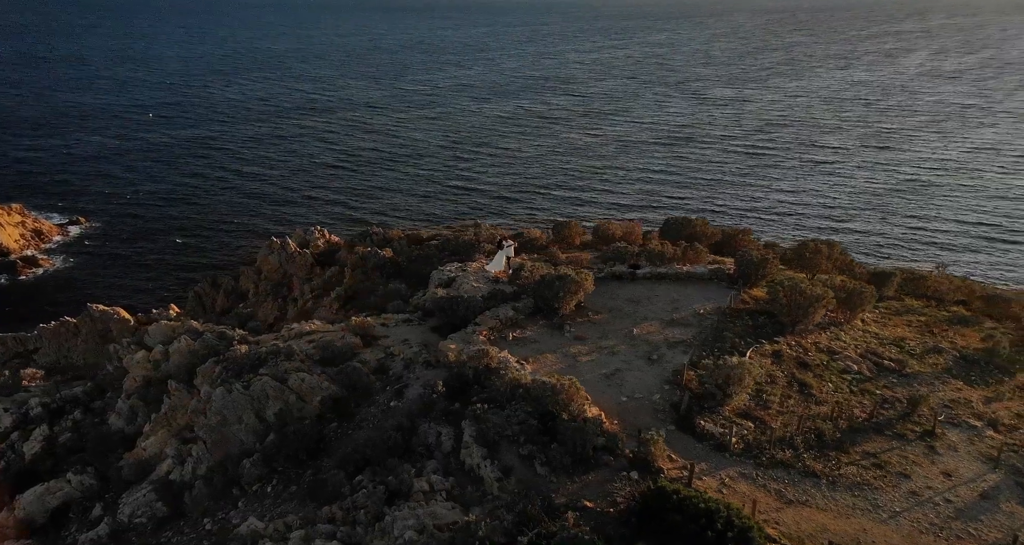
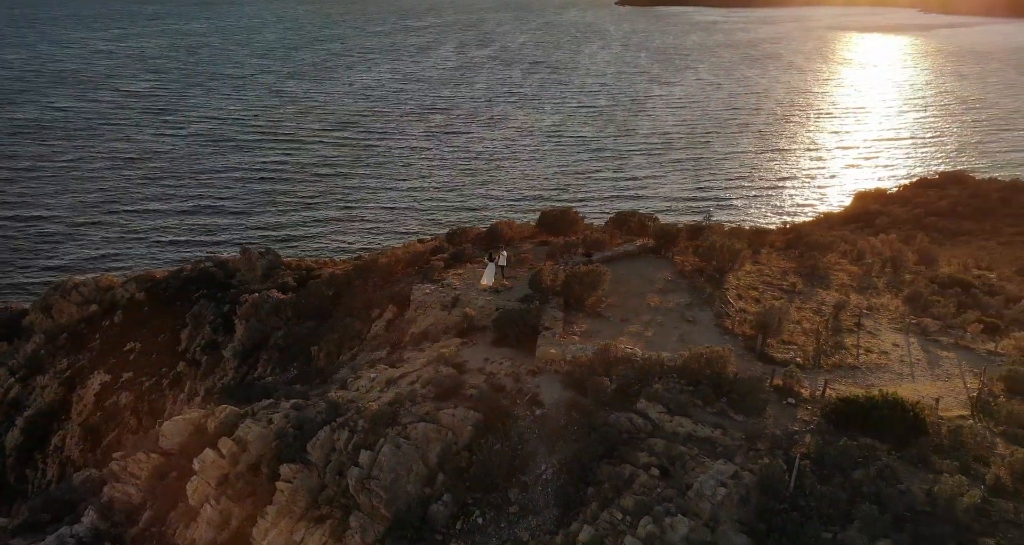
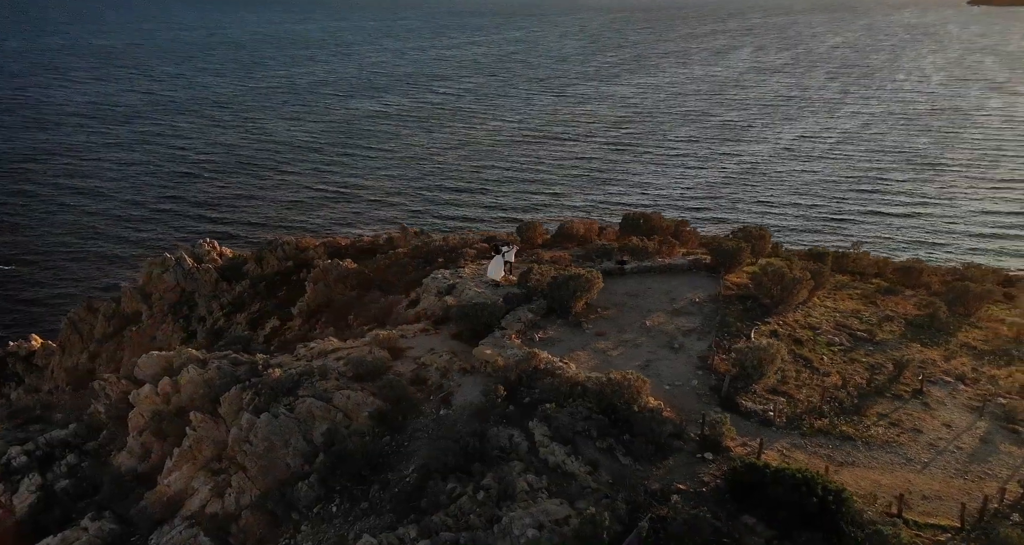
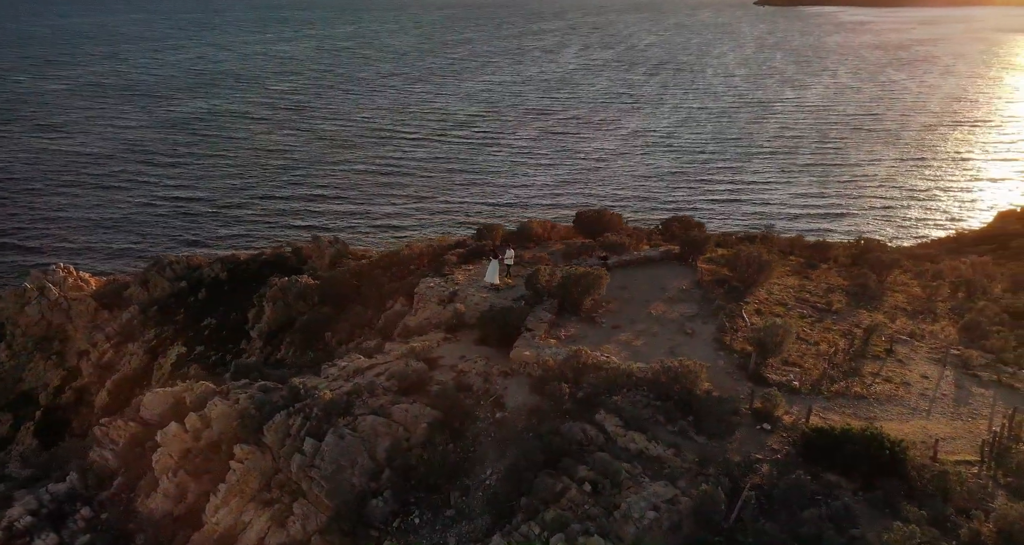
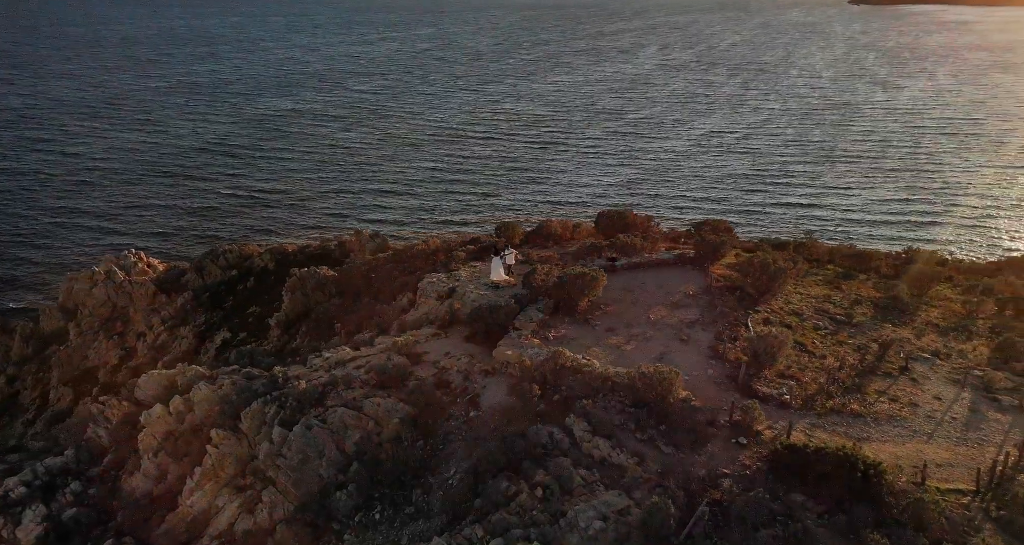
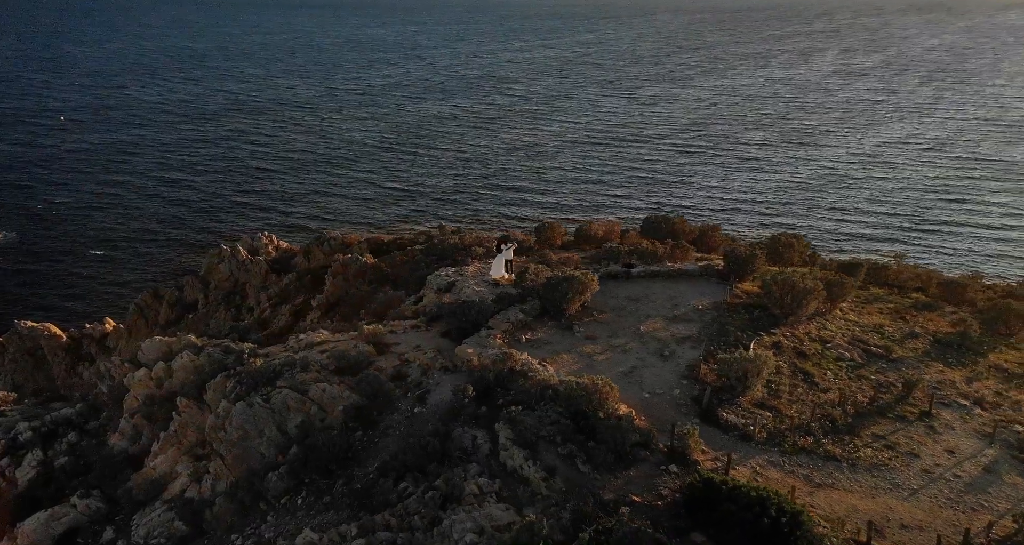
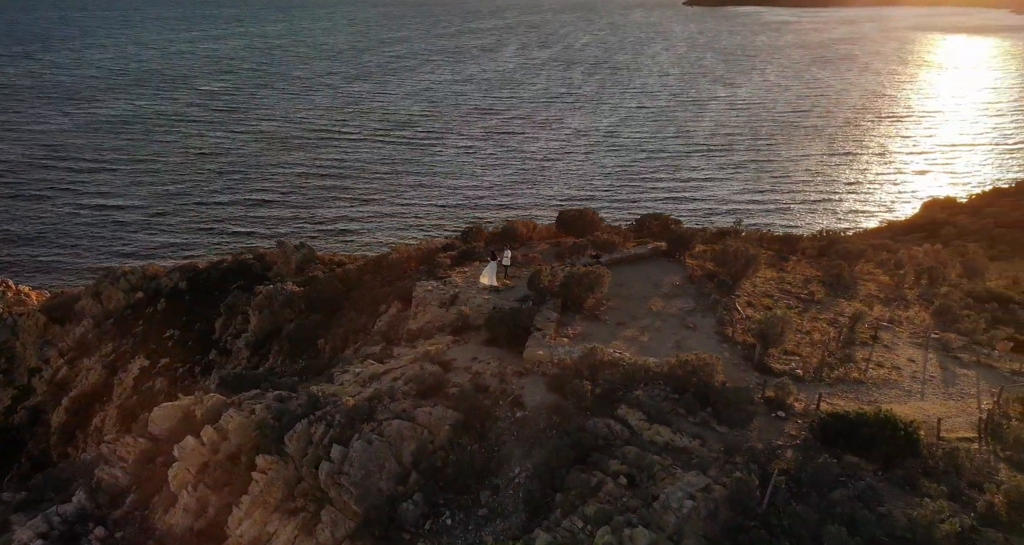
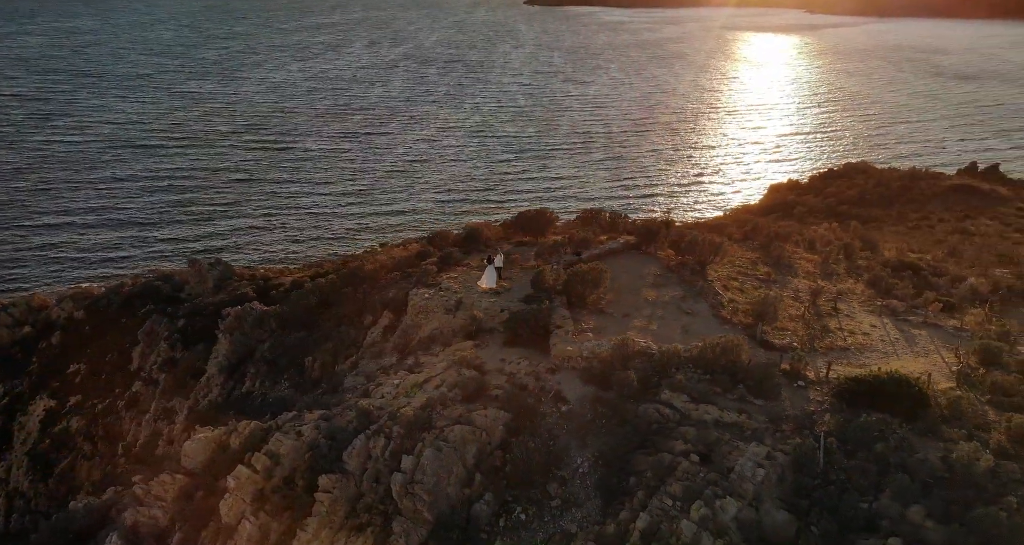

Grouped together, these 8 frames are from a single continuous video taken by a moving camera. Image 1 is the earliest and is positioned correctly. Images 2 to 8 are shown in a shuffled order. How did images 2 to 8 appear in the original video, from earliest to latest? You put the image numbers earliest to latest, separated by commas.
6, 3, 5, 4, 7, 2, 8
